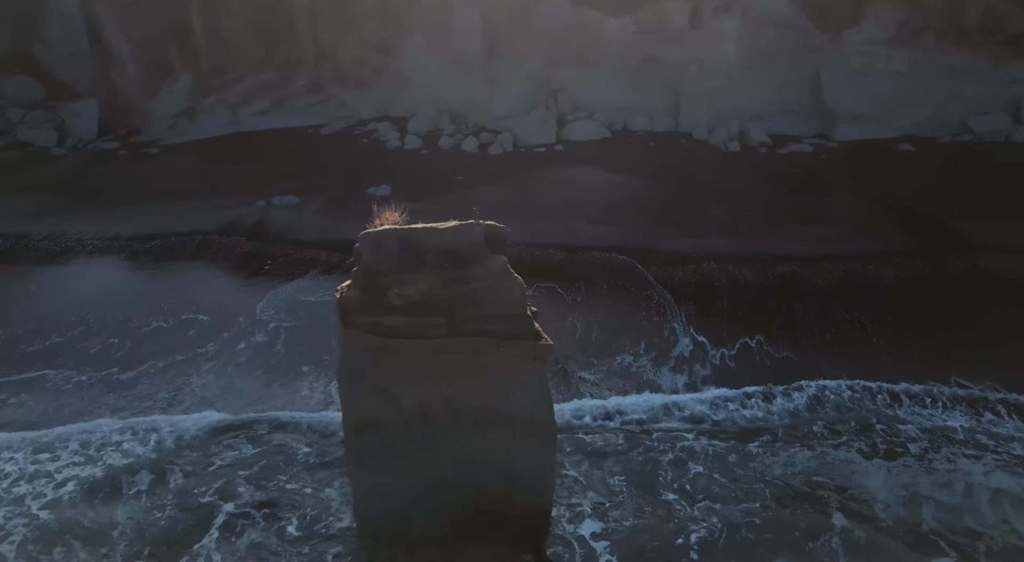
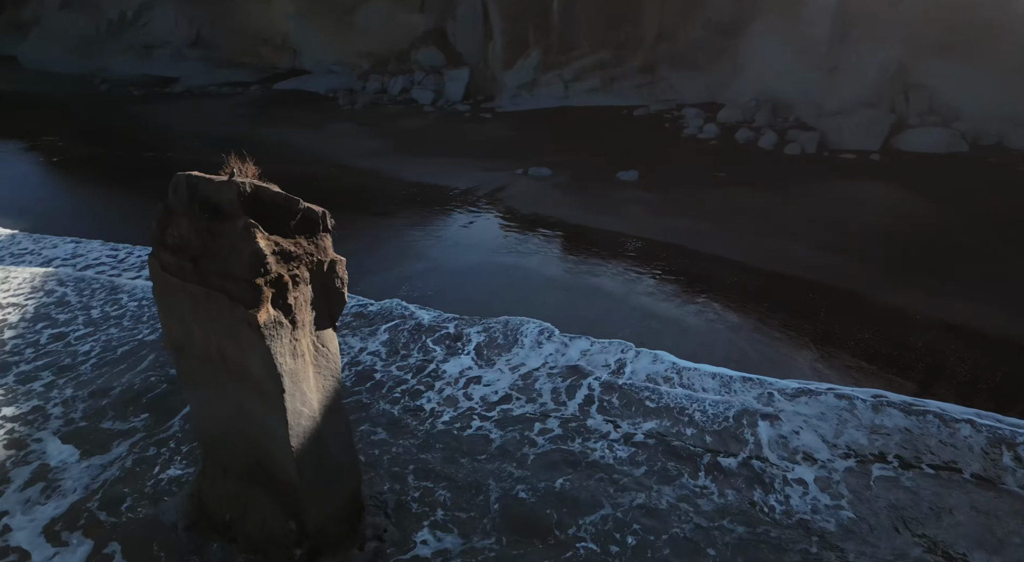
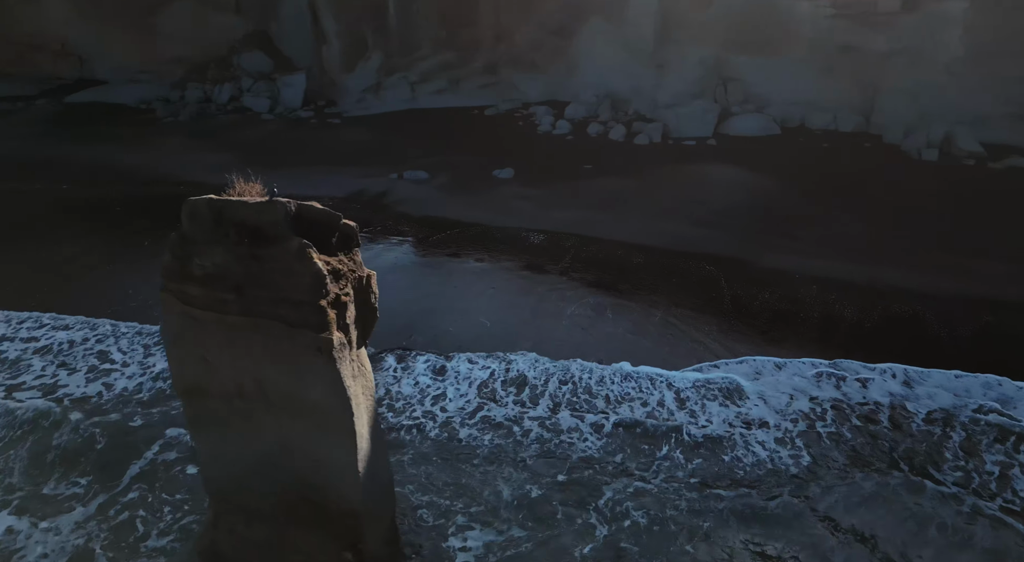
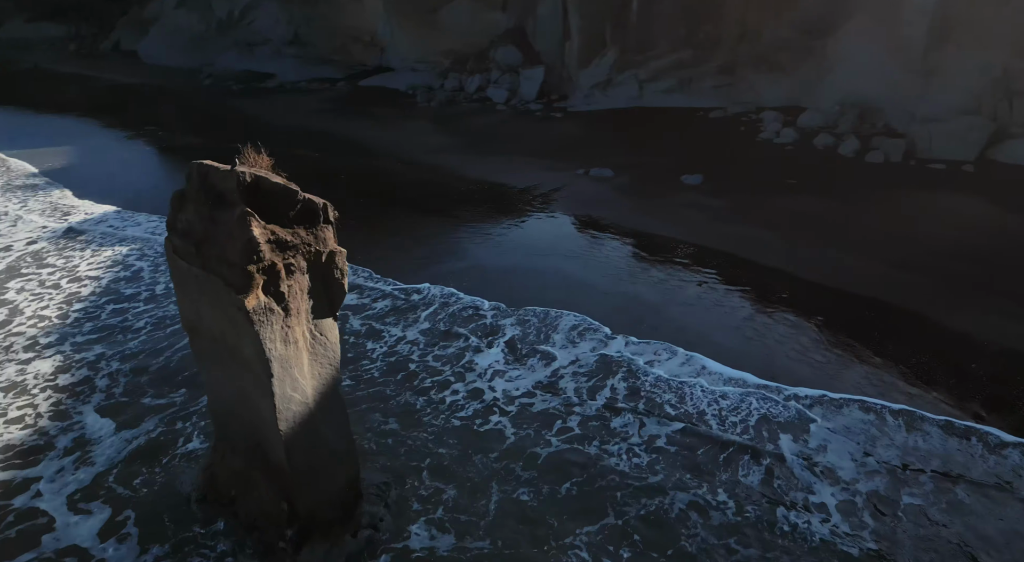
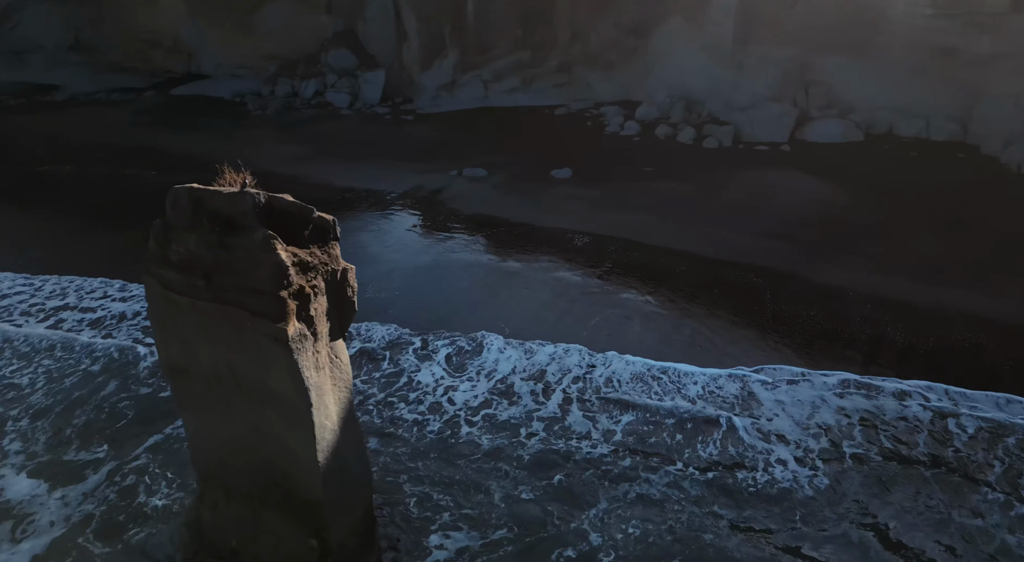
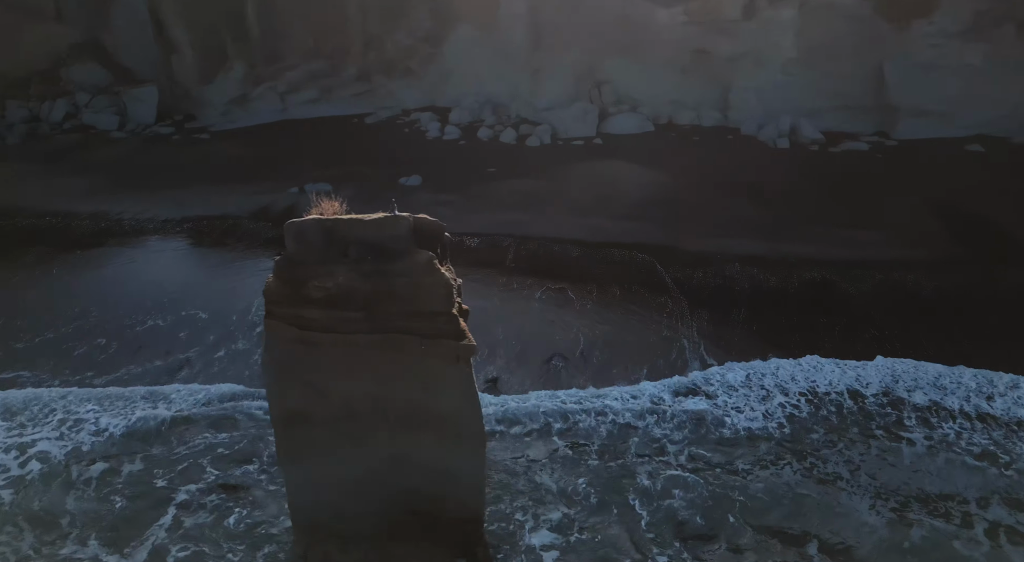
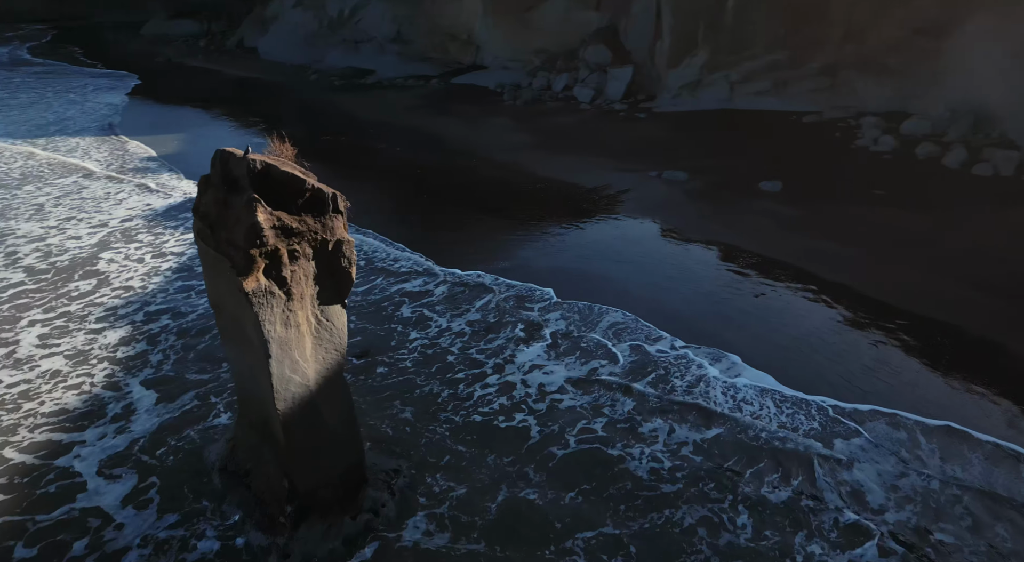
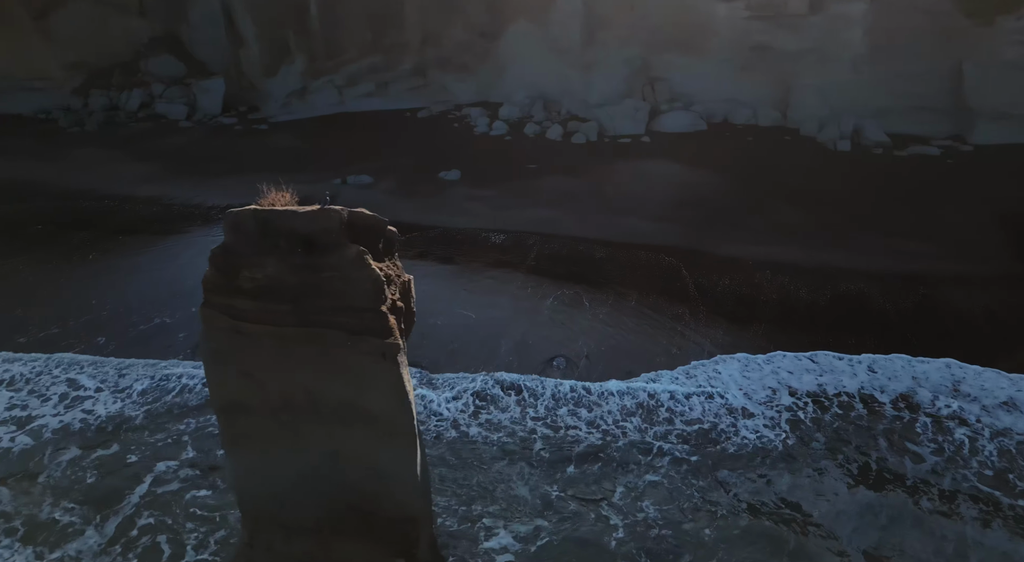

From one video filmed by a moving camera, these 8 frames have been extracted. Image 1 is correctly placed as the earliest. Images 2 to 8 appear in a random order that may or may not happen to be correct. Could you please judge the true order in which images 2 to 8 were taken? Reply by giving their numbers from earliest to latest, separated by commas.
6, 8, 3, 5, 2, 4, 7
